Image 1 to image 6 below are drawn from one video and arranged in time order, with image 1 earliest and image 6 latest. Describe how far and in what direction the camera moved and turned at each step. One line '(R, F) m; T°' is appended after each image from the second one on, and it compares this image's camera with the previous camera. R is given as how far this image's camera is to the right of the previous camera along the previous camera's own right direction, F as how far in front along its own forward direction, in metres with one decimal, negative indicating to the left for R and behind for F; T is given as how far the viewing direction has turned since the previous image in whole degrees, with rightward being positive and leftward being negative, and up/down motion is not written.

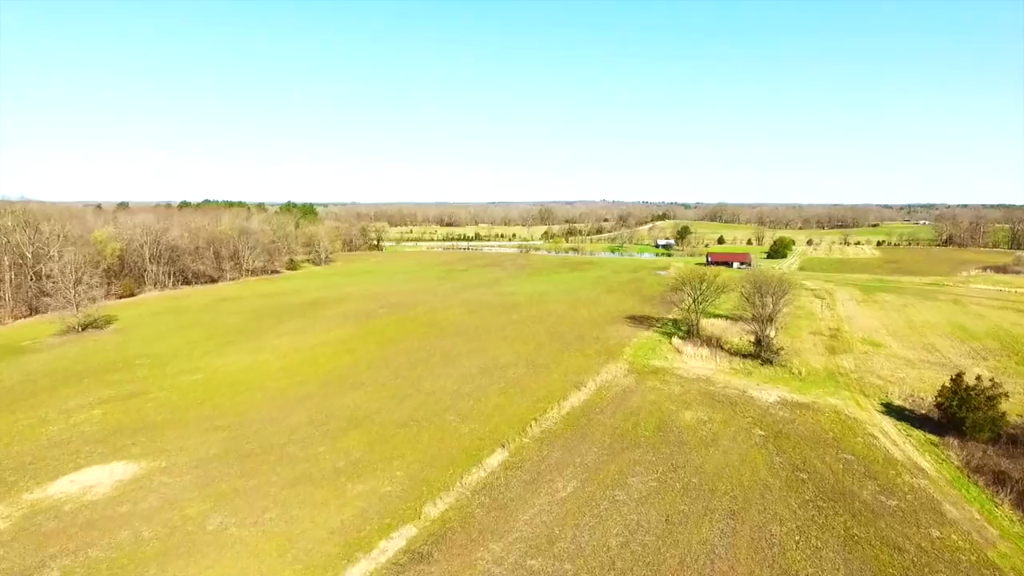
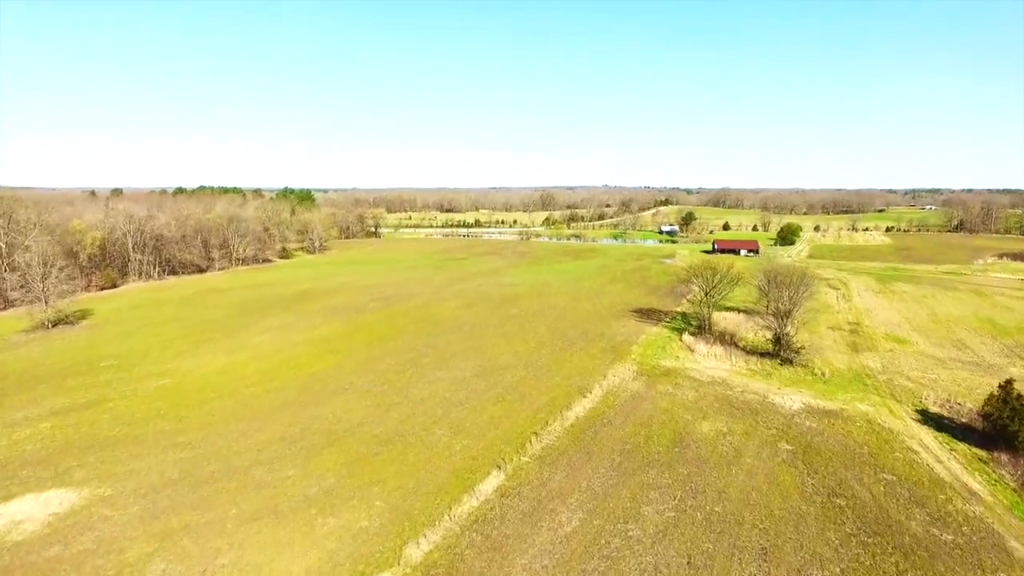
(+0.2, +3.1) m; 0°
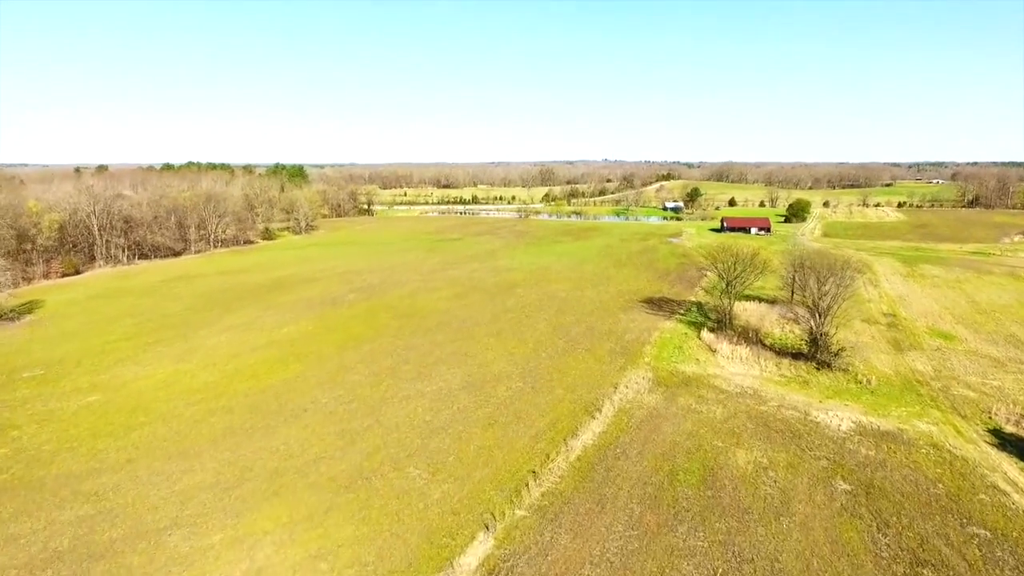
(+0.3, +5.1) m; 0°
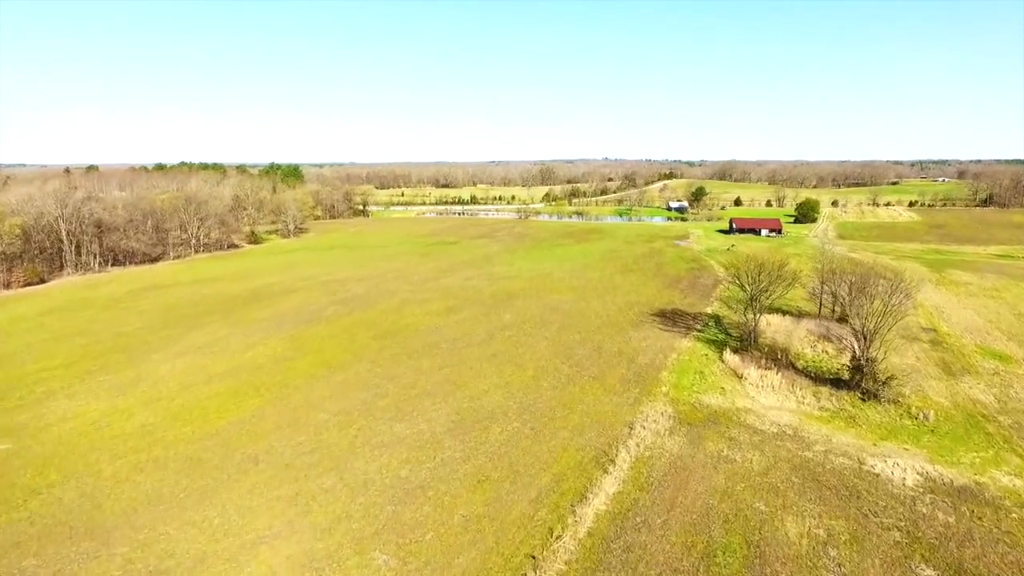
(+0.2, +4.4) m; 0°
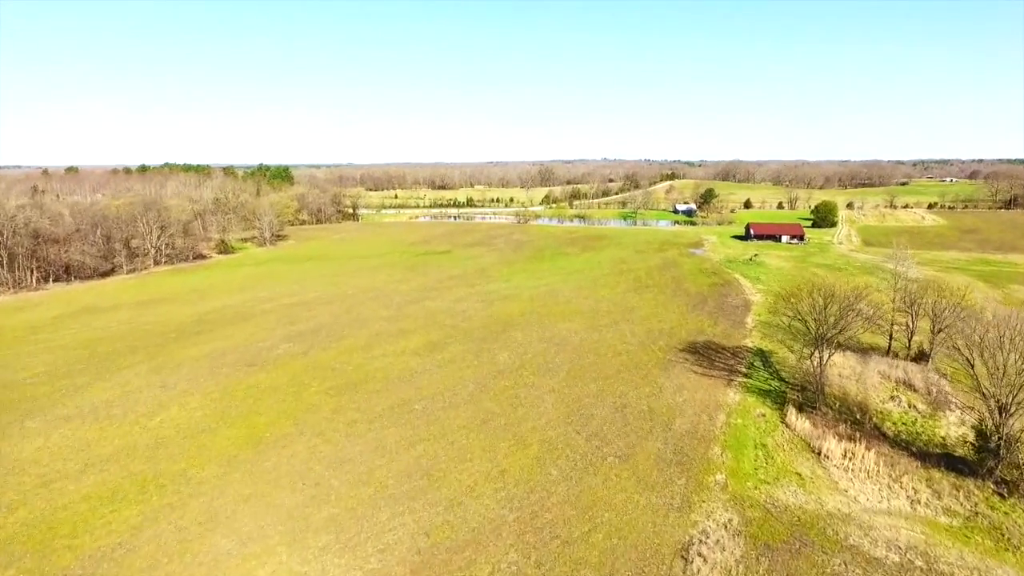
(+0.1, +7.8) m; 0°
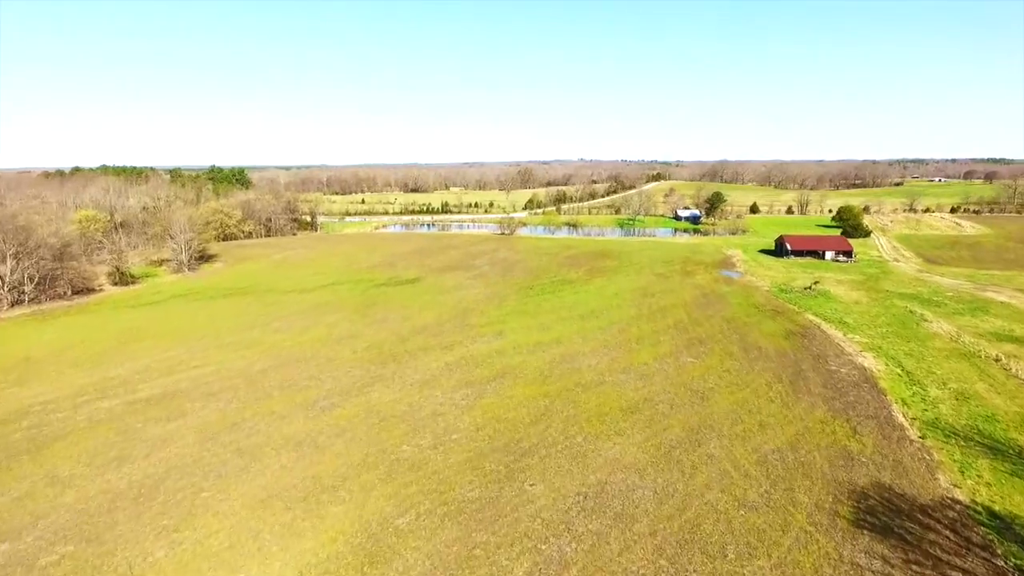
(-1.1, +16.7) m; +2°
